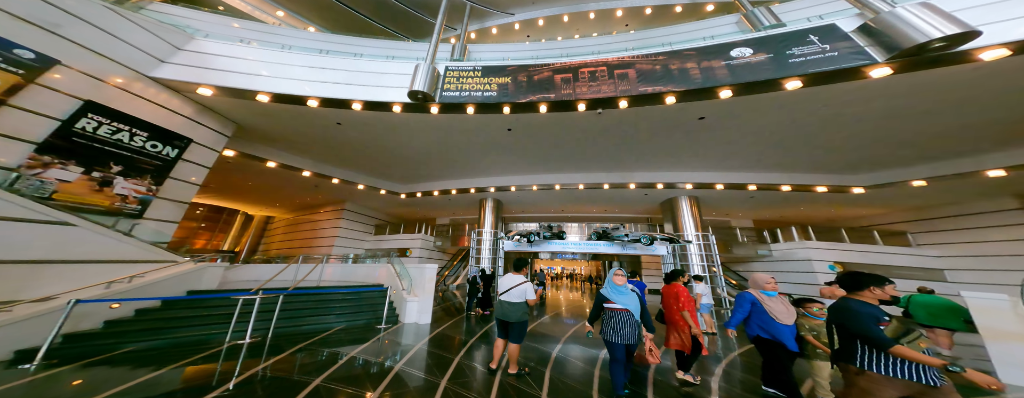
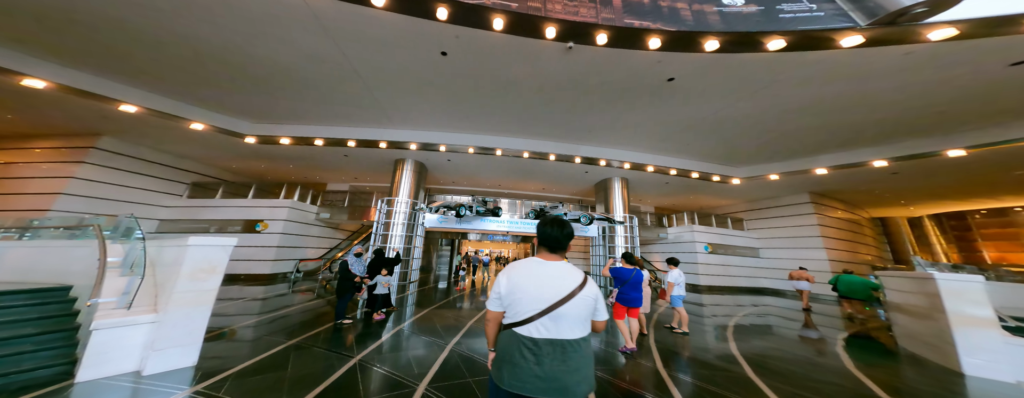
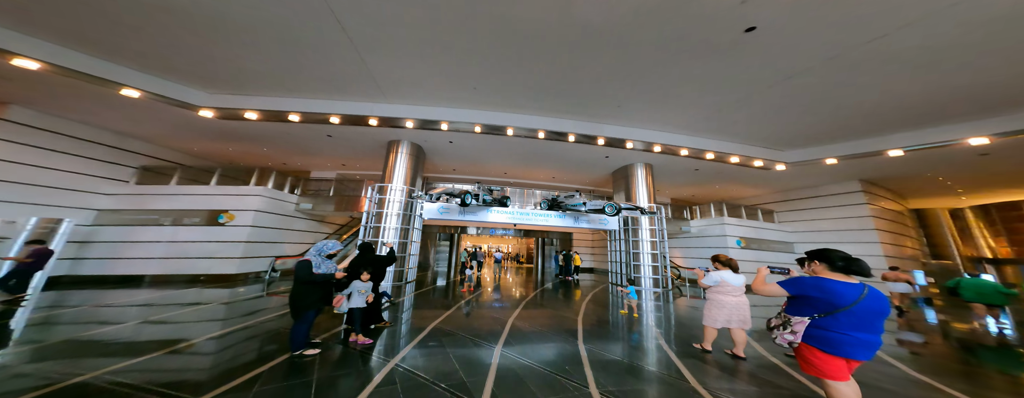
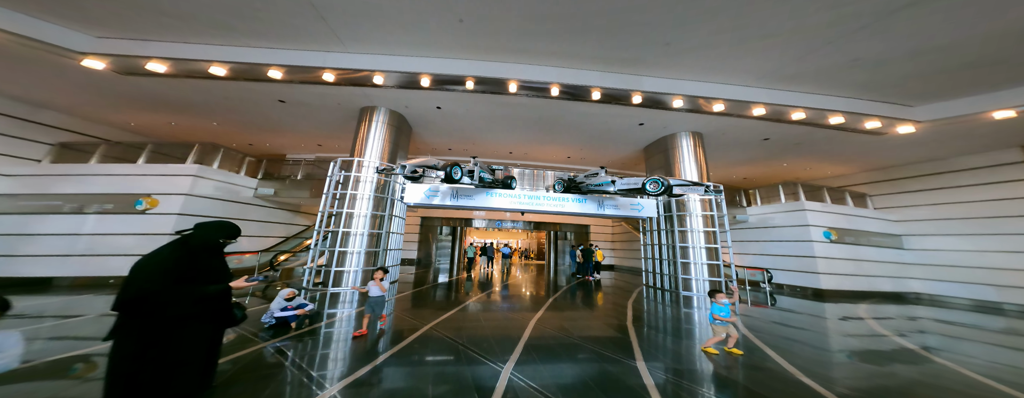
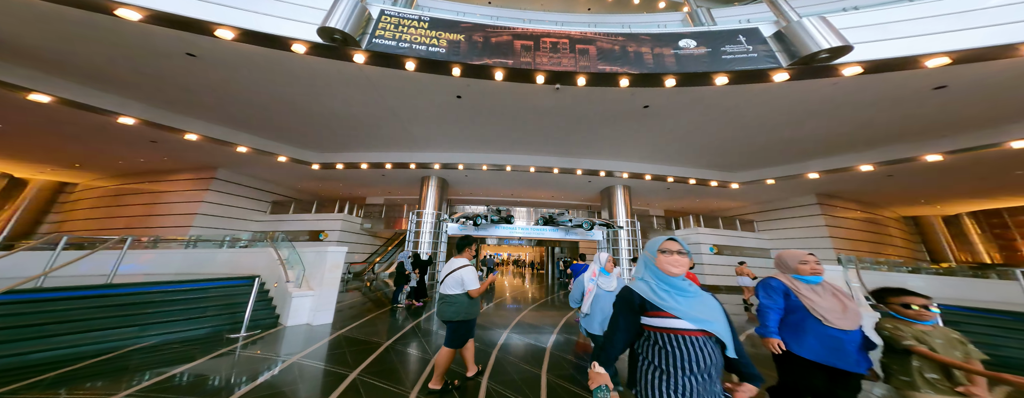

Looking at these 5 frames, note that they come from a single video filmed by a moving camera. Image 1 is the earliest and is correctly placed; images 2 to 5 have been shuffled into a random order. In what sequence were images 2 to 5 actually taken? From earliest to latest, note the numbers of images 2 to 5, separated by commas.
5, 2, 3, 4
